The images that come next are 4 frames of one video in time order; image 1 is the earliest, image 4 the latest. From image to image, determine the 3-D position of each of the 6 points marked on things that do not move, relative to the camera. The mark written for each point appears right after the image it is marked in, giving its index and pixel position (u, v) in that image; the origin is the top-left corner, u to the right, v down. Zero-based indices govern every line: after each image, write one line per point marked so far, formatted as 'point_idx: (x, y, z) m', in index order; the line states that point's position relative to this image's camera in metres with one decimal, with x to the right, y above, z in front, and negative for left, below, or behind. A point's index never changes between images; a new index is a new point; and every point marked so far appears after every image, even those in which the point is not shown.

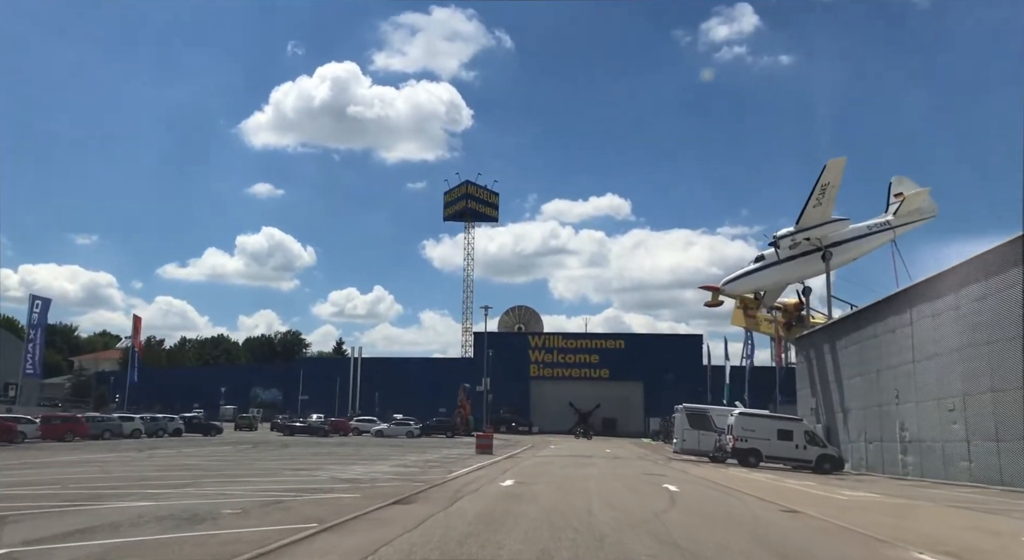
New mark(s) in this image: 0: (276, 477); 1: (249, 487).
0: (-4.9, -4.1, +18.5) m
1: (-4.4, -3.5, +14.8) m
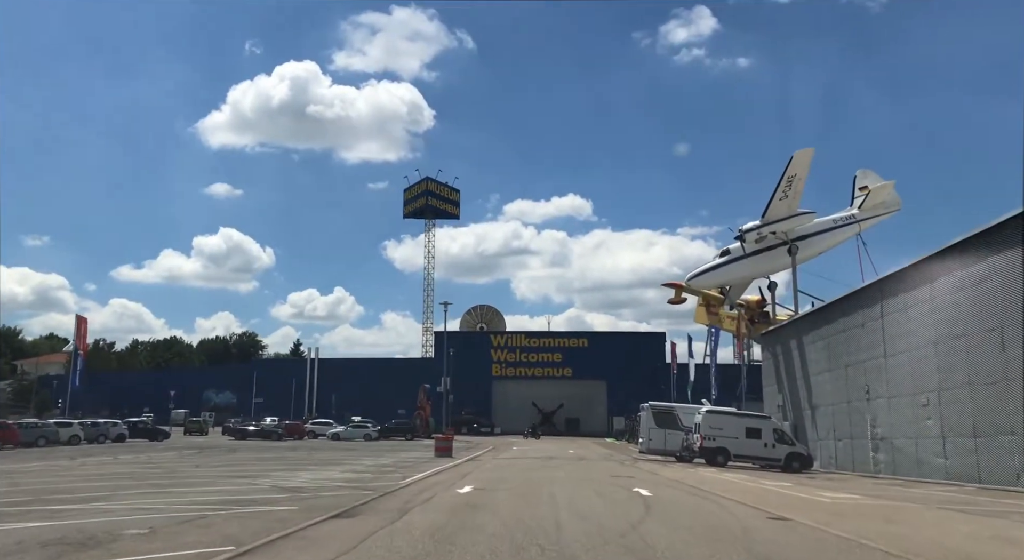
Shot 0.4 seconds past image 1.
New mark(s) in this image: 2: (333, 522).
0: (-5.7, -3.9, +16.9) m
1: (-5.0, -3.3, +13.3) m
2: (-2.2, -2.9, +10.7) m
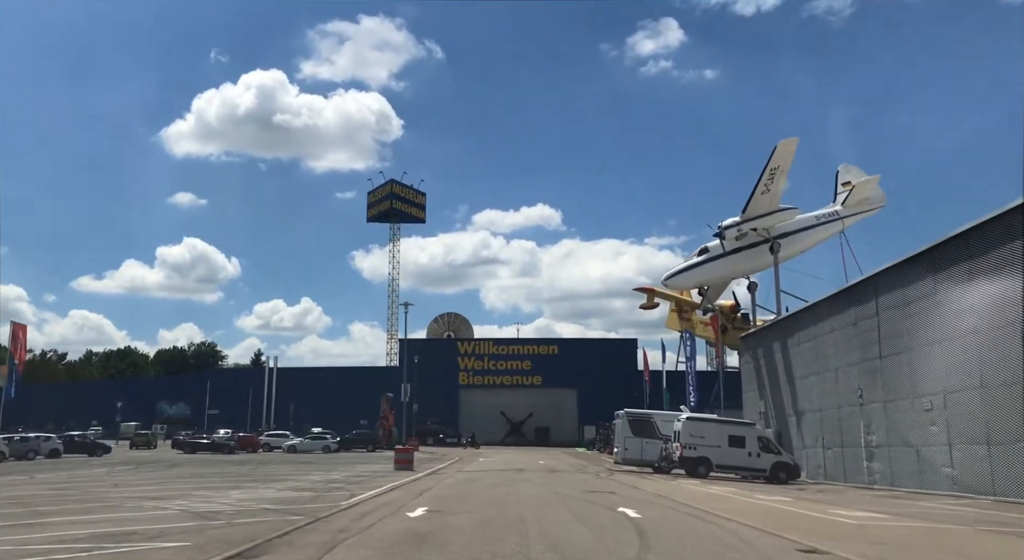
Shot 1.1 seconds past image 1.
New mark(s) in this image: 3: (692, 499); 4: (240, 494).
0: (-6.3, -3.7, +14.1) m
1: (-5.5, -3.0, +10.5) m
2: (-2.6, -2.6, +8.0) m
3: (+3.7, -4.6, +18.4) m
4: (-5.5, -4.3, +17.8) m
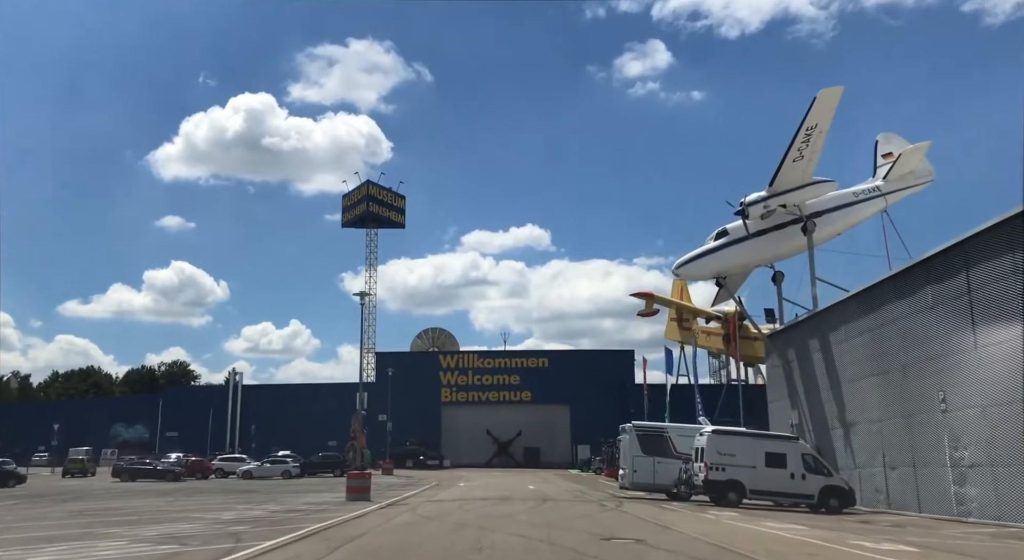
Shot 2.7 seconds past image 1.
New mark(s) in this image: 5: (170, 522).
0: (-6.7, -2.8, +7.7) m
1: (-5.8, -2.0, +4.2) m
2: (-2.9, -1.5, +1.7) m
3: (+3.4, -3.7, +12.1) m
4: (-5.9, -3.5, +11.4) m
5: (-6.7, -4.8, +17.5) m
